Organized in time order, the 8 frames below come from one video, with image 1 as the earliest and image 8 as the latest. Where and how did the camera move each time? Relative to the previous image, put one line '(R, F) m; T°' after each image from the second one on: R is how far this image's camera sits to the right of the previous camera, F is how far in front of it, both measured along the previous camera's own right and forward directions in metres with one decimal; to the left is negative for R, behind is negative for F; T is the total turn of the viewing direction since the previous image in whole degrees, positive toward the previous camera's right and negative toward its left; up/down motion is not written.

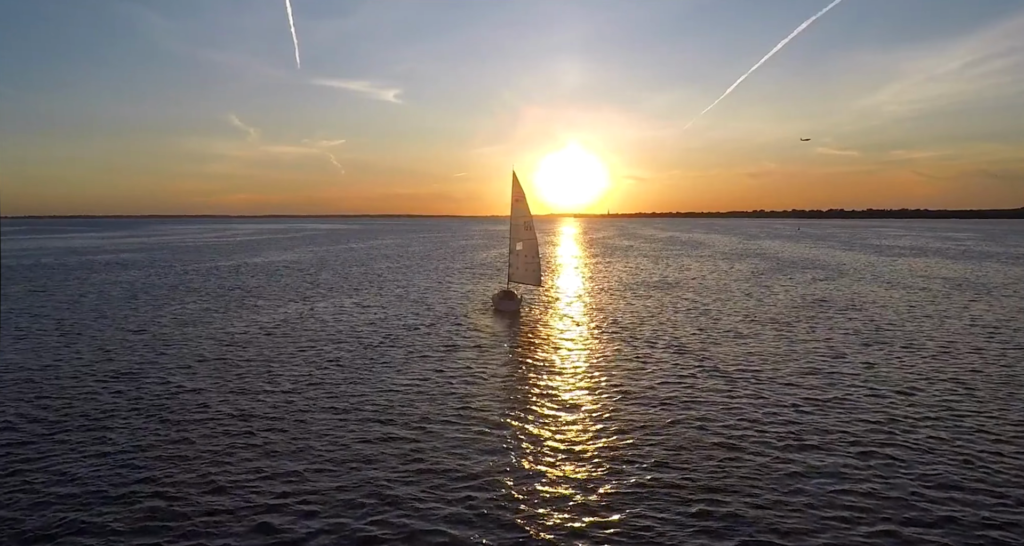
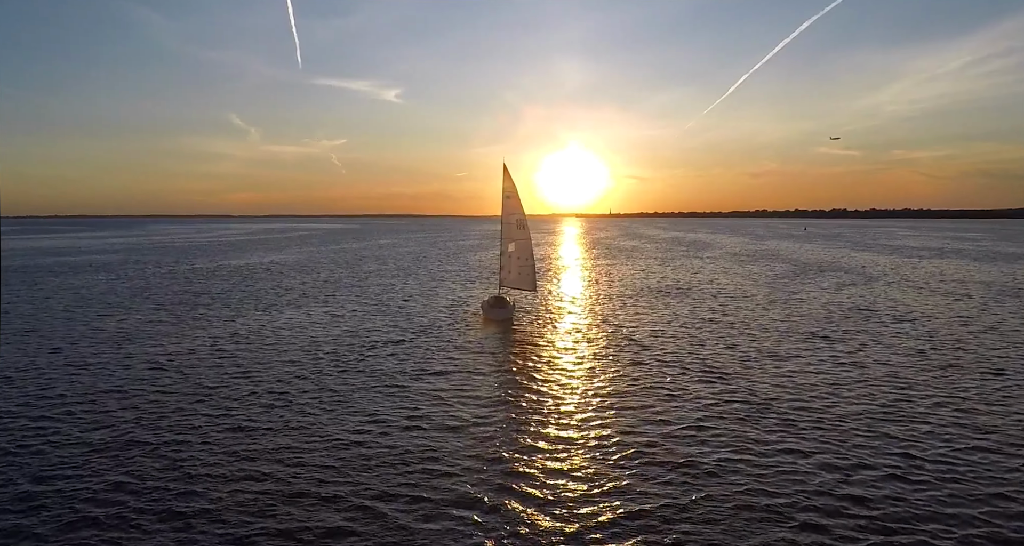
(+0.7, +6.0) m; 0°
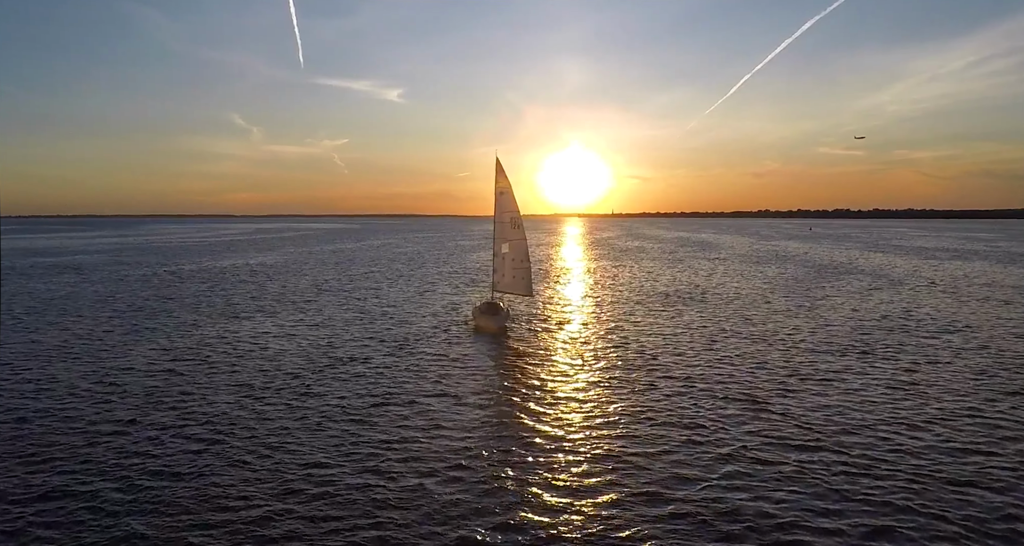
(+0.6, +4.4) m; 0°
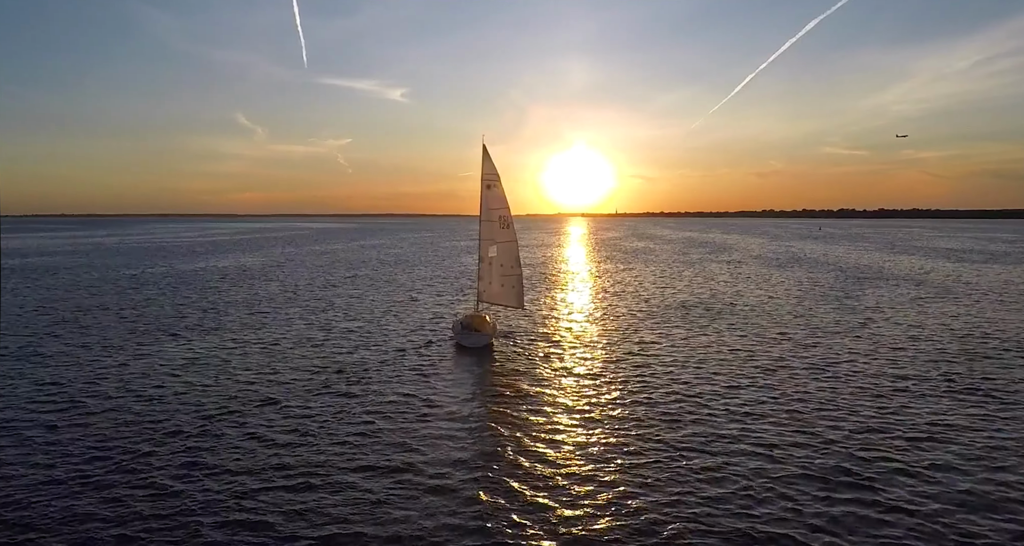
(+0.9, +7.0) m; 0°
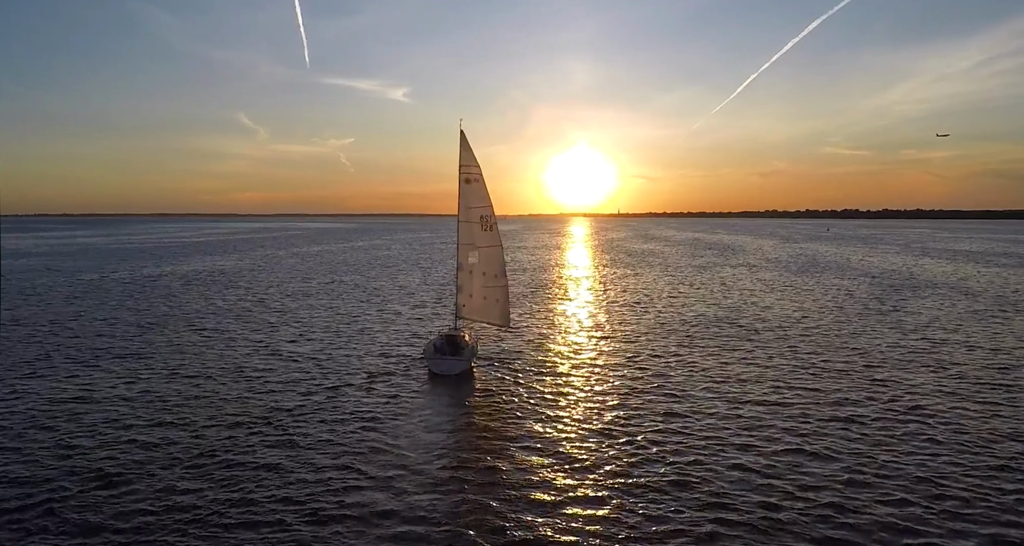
(+0.9, +6.4) m; 0°
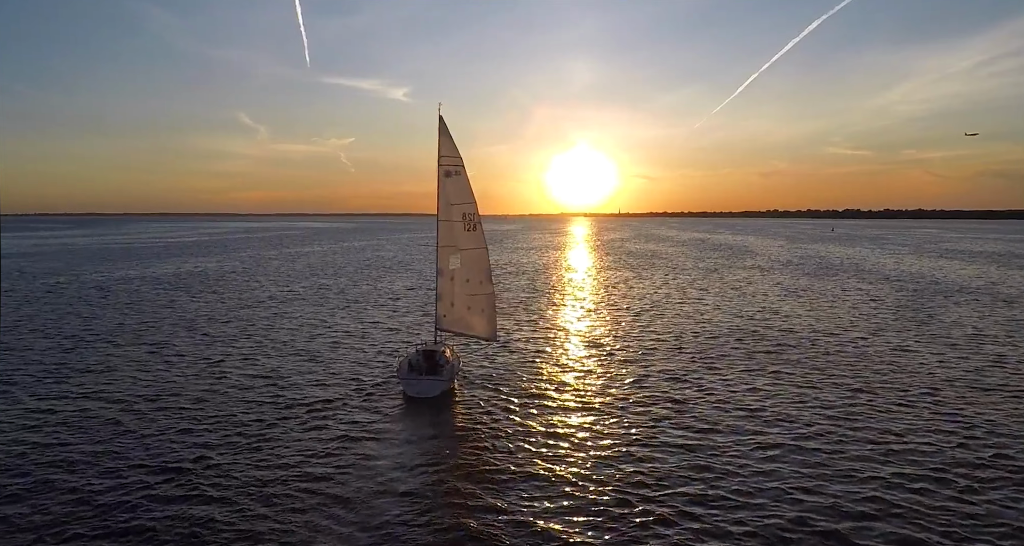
(+0.6, +4.1) m; 0°
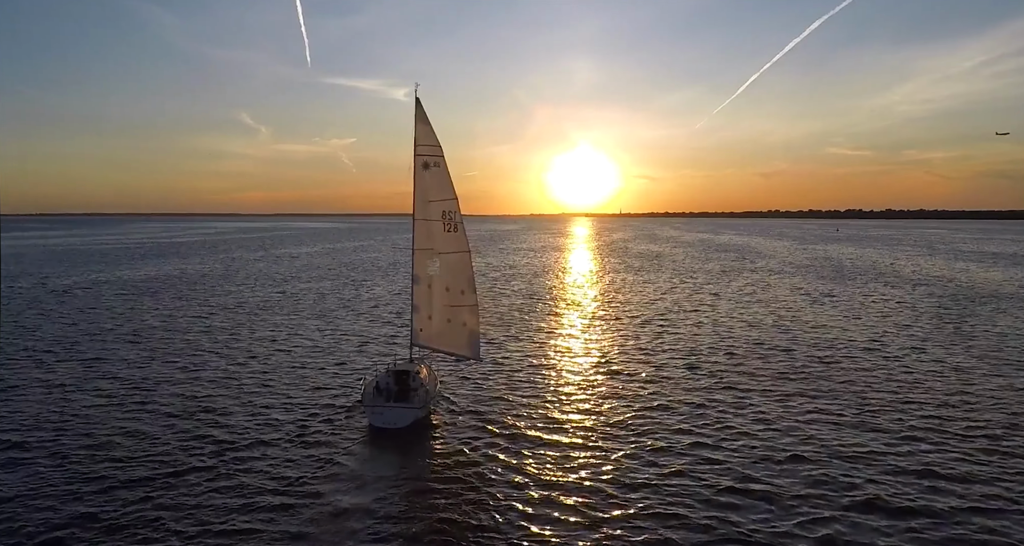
(+0.4, +3.9) m; 0°
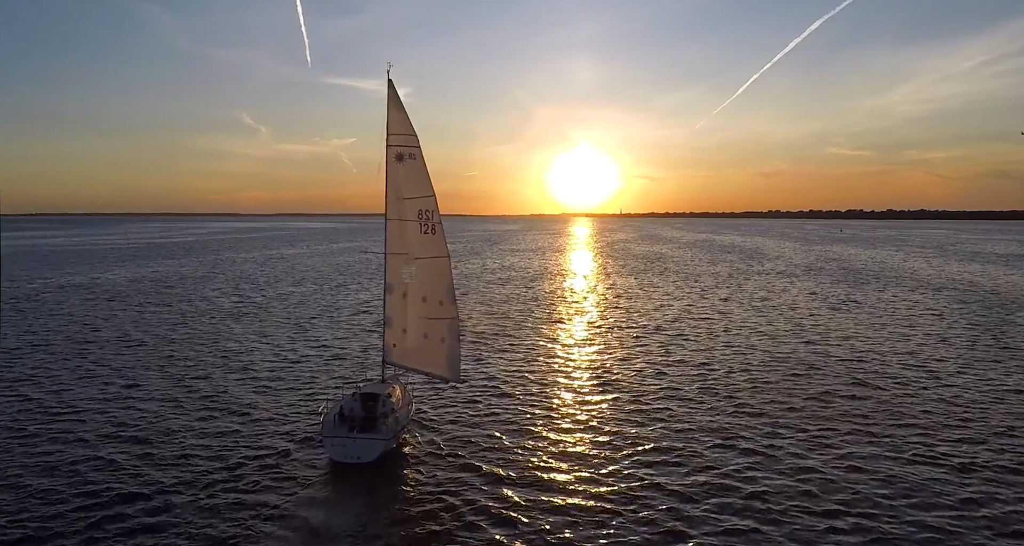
(+0.4, +3.0) m; 0°
